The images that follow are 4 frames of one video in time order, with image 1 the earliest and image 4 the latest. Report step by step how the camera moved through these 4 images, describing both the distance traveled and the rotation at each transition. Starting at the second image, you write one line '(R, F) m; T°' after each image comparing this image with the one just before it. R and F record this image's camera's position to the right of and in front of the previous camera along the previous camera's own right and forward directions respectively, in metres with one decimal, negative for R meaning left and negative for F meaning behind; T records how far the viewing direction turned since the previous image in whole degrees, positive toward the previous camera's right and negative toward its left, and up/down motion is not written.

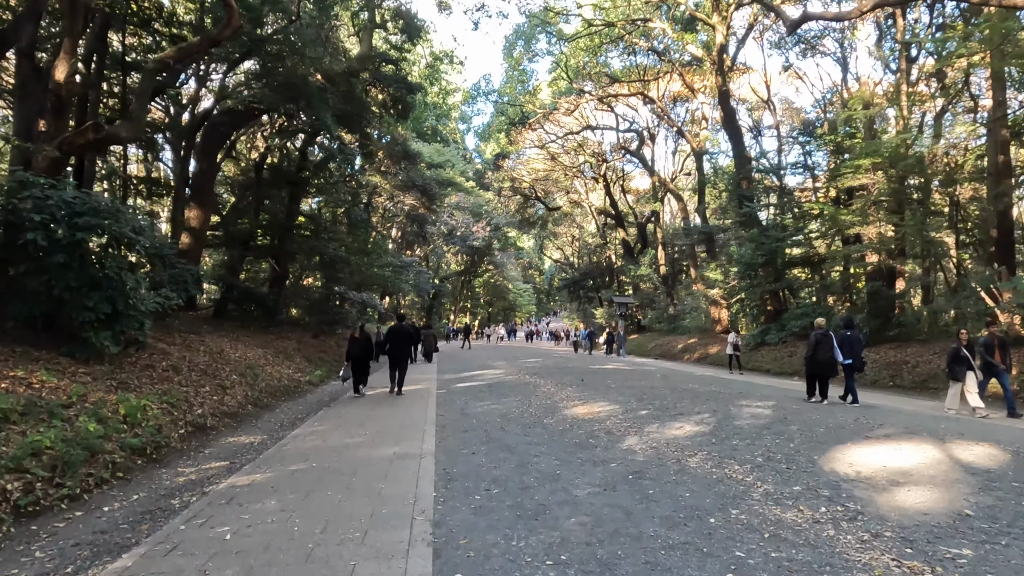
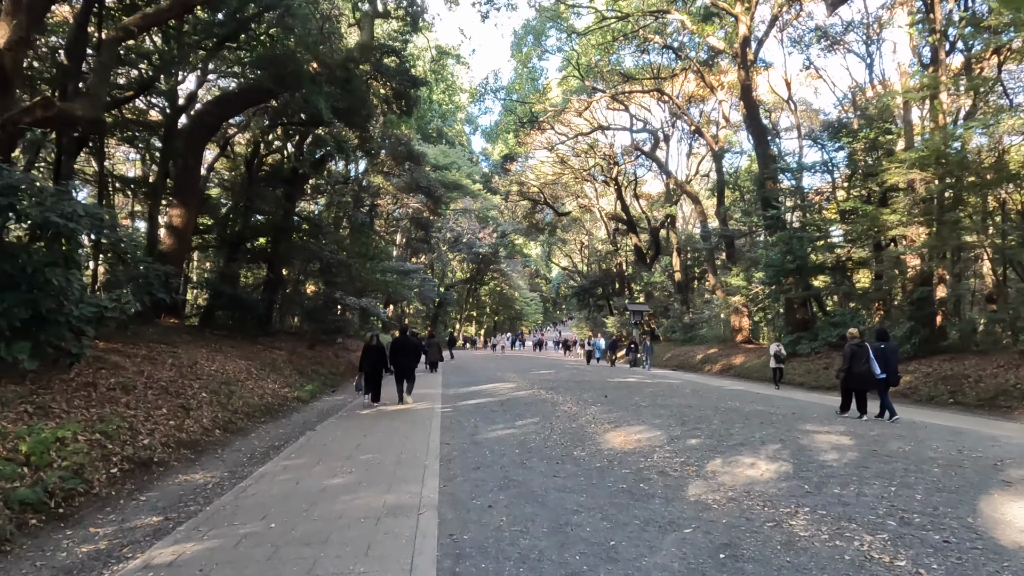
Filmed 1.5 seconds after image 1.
(-0.2, +1.5) m; 0°
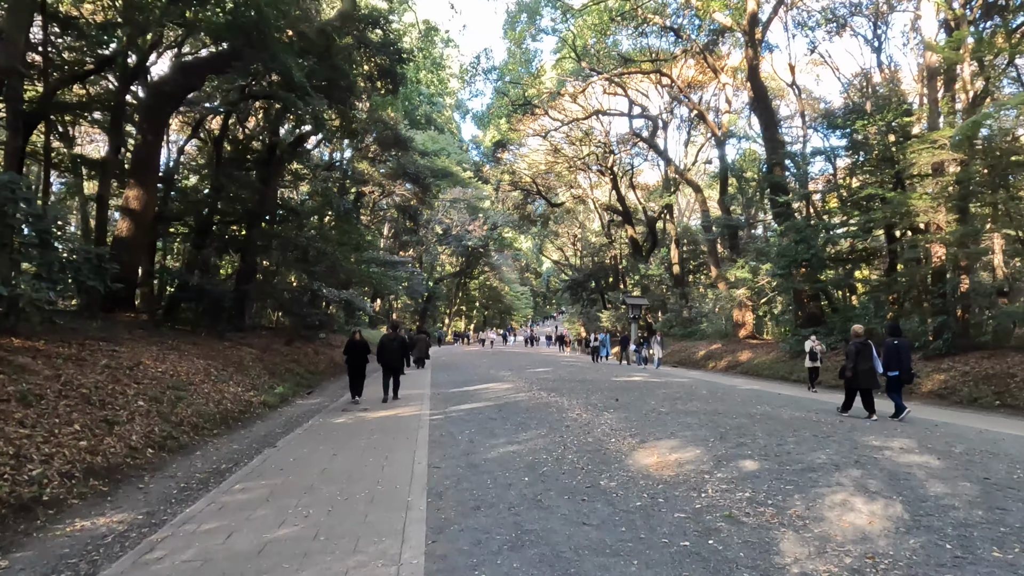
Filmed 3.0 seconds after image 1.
(-0.1, +1.5) m; +1°
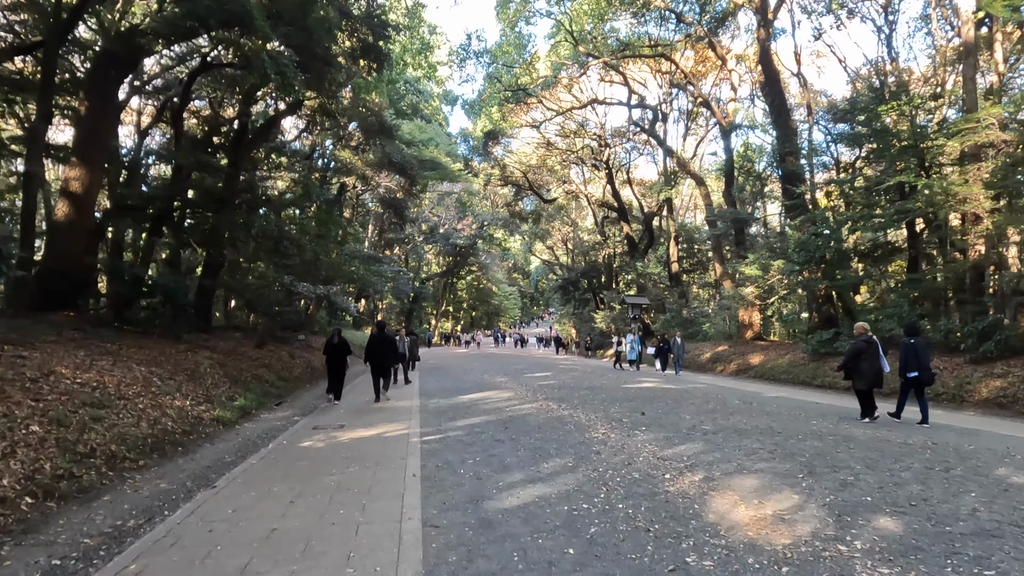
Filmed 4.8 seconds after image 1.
(-0.3, +1.7) m; +1°
